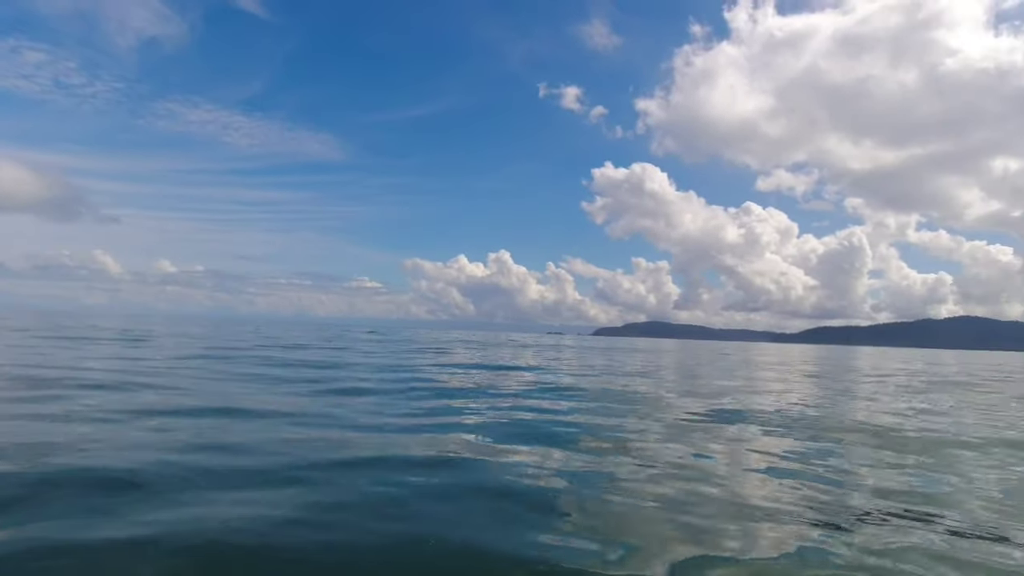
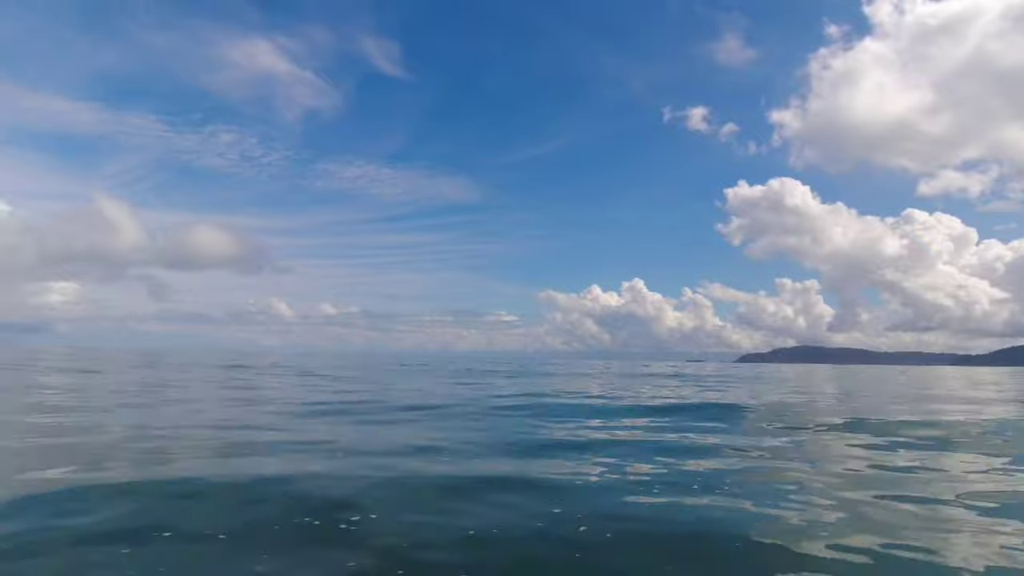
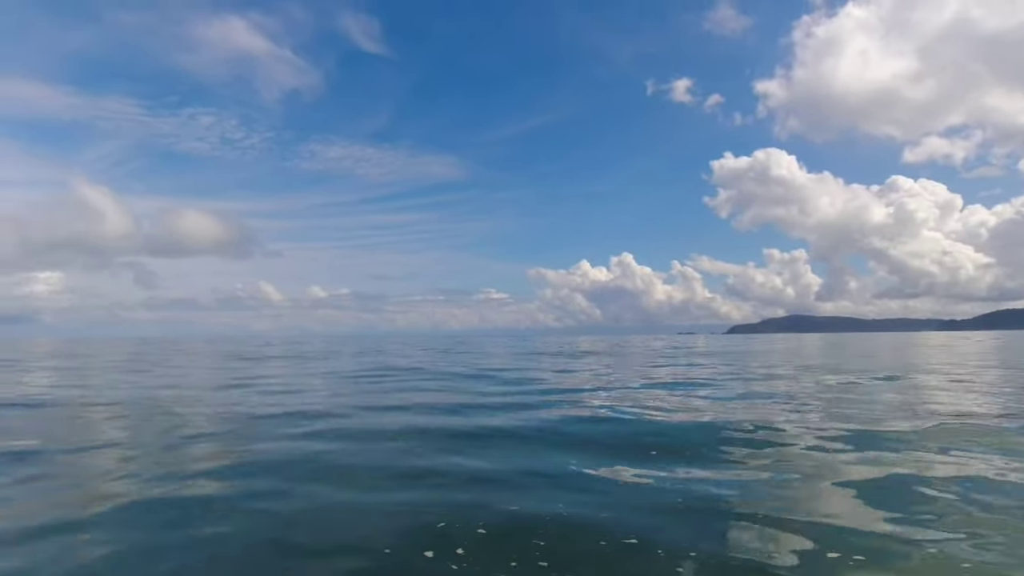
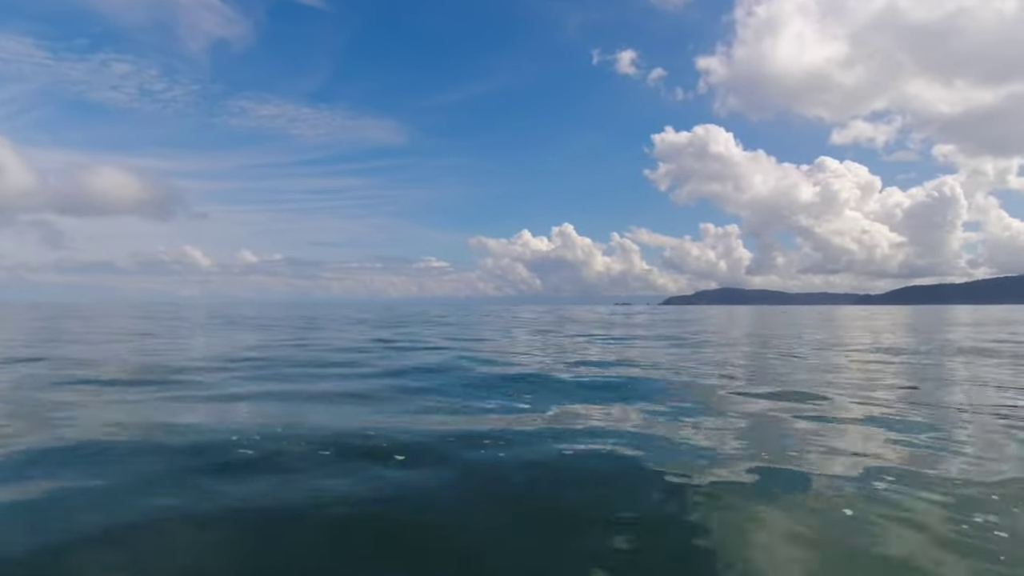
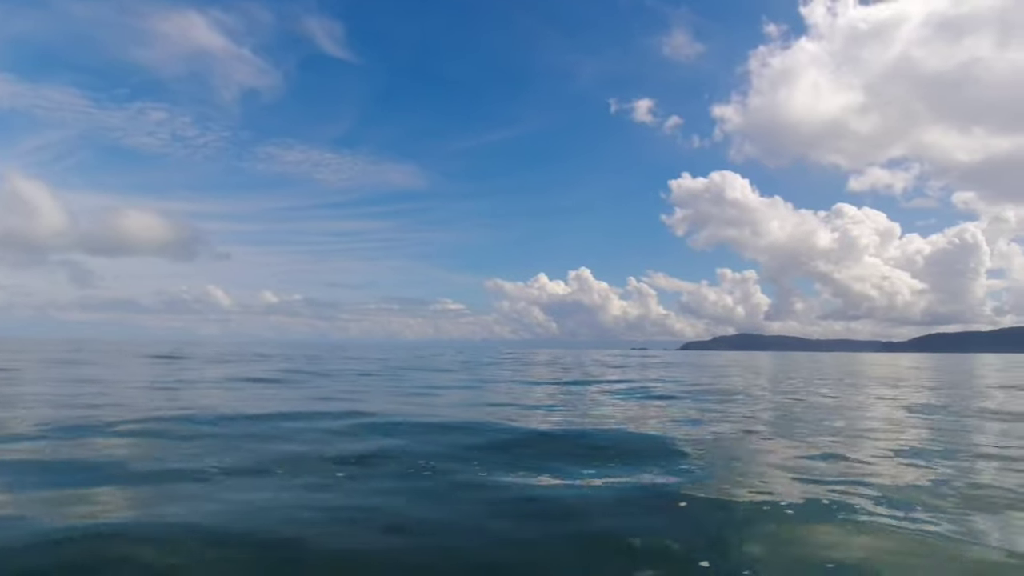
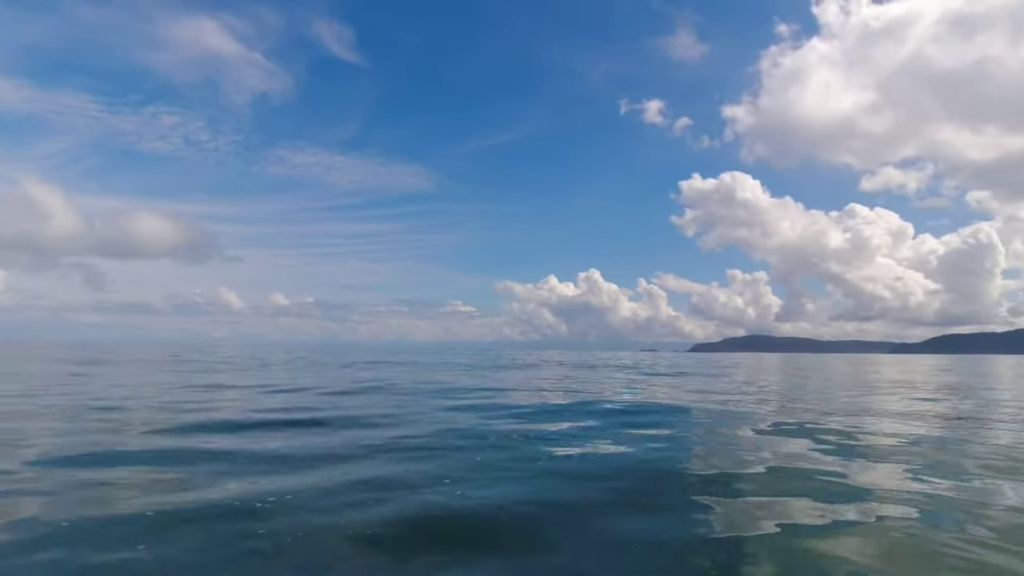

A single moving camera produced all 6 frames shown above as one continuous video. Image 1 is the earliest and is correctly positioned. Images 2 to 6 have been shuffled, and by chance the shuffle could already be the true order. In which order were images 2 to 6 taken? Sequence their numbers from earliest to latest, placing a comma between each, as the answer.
6, 2, 5, 4, 3
